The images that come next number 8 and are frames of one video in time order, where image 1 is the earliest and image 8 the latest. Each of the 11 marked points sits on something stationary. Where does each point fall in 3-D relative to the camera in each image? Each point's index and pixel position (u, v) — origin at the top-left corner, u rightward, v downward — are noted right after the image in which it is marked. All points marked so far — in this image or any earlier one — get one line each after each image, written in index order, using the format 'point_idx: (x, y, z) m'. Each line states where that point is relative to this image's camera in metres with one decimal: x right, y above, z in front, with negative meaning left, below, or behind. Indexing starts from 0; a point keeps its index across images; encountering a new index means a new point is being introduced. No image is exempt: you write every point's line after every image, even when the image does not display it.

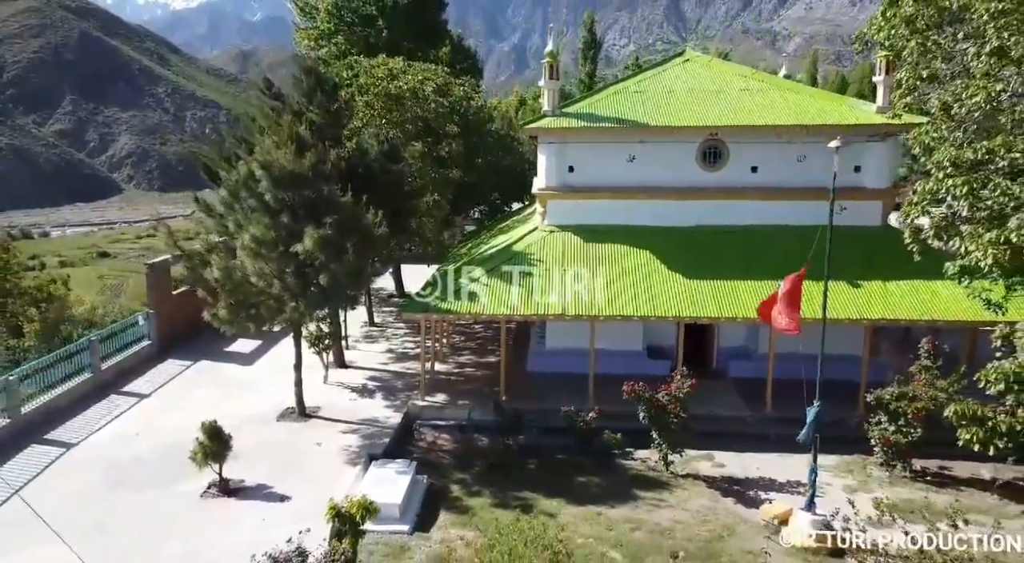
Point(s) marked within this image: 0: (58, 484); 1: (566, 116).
0: (-6.9, -3.0, +12.0) m
1: (+1.2, +3.5, +17.2) m
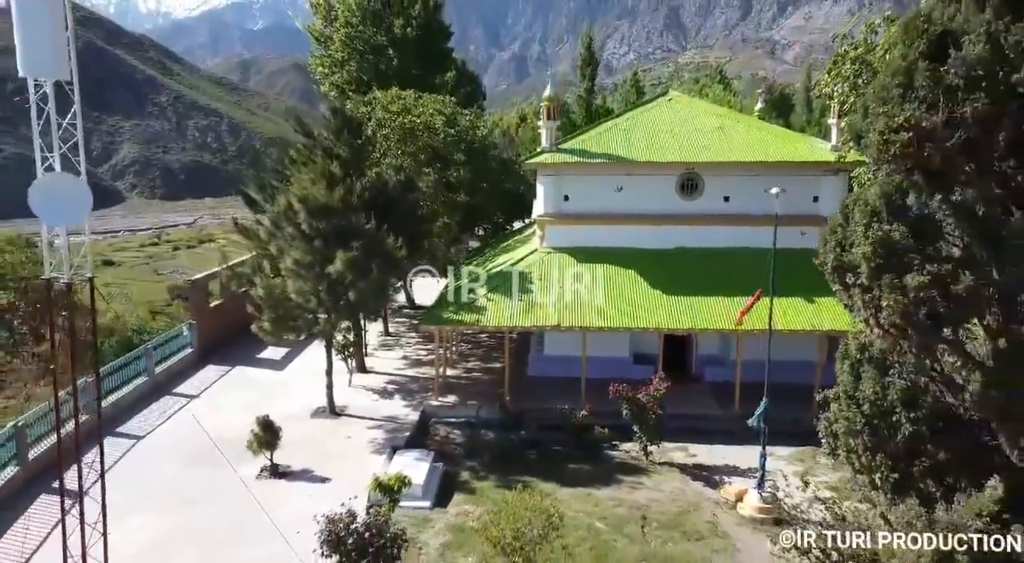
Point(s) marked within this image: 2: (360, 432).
0: (-6.8, -3.3, +14.4) m
1: (+1.2, +3.2, +19.7) m
2: (-3.2, -3.1, +16.6) m
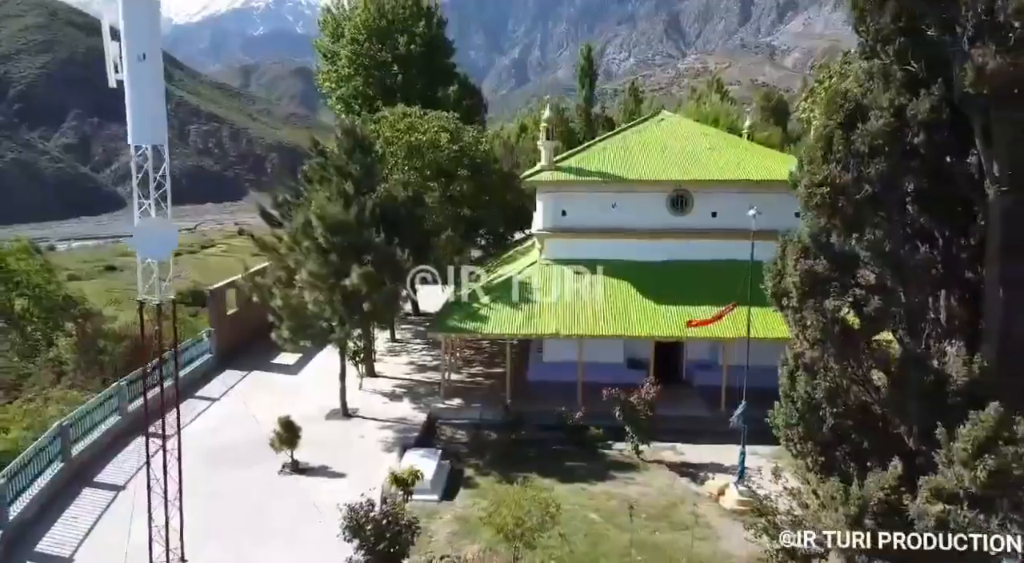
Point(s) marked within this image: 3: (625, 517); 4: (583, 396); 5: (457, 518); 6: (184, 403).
0: (-6.8, -3.5, +15.7) m
1: (+1.2, +2.9, +21.0) m
2: (-3.2, -3.4, +17.8) m
3: (+2.0, -4.2, +14.1) m
4: (+1.8, -2.9, +19.6) m
5: (-1.0, -4.2, +14.0) m
6: (-8.0, -3.0, +19.2) m
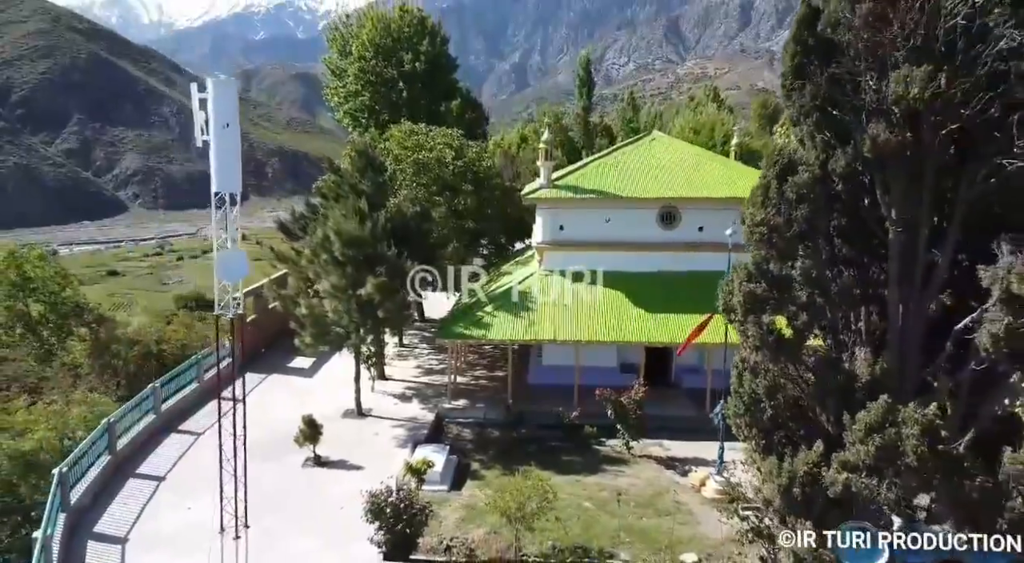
0: (-6.7, -3.8, +17.3) m
1: (+1.3, +2.6, +22.6) m
2: (-3.1, -3.6, +19.4) m
3: (+2.0, -4.4, +15.7) m
4: (+1.8, -3.1, +21.2) m
5: (-0.9, -4.4, +15.6) m
6: (-8.0, -3.2, +20.8) m
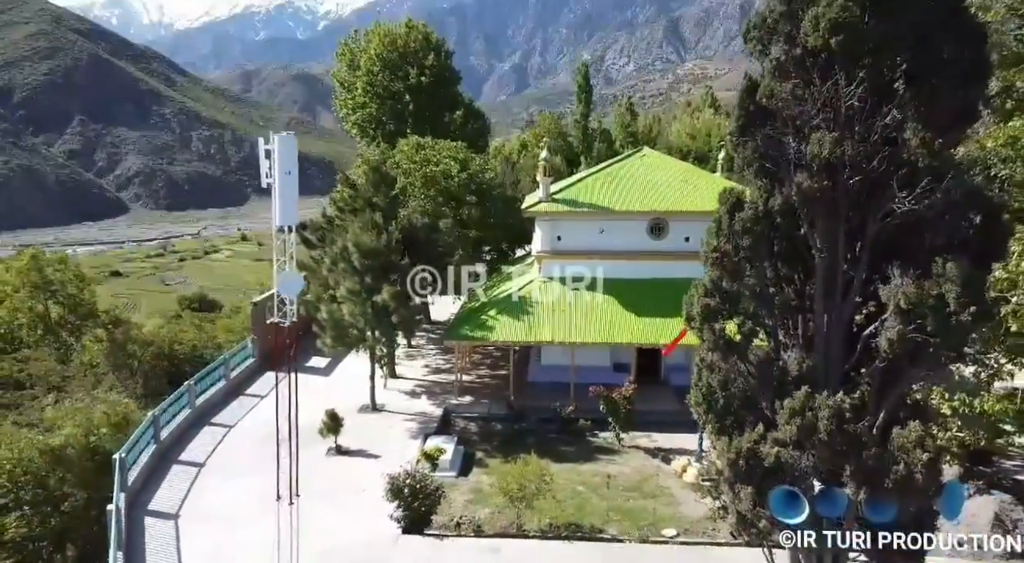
0: (-6.7, -4.0, +19.2) m
1: (+1.3, +2.4, +24.5) m
2: (-3.1, -3.8, +21.4) m
3: (+2.1, -4.6, +17.6) m
4: (+1.8, -3.3, +23.1) m
5: (-0.9, -4.6, +17.6) m
6: (-7.9, -3.4, +22.8) m
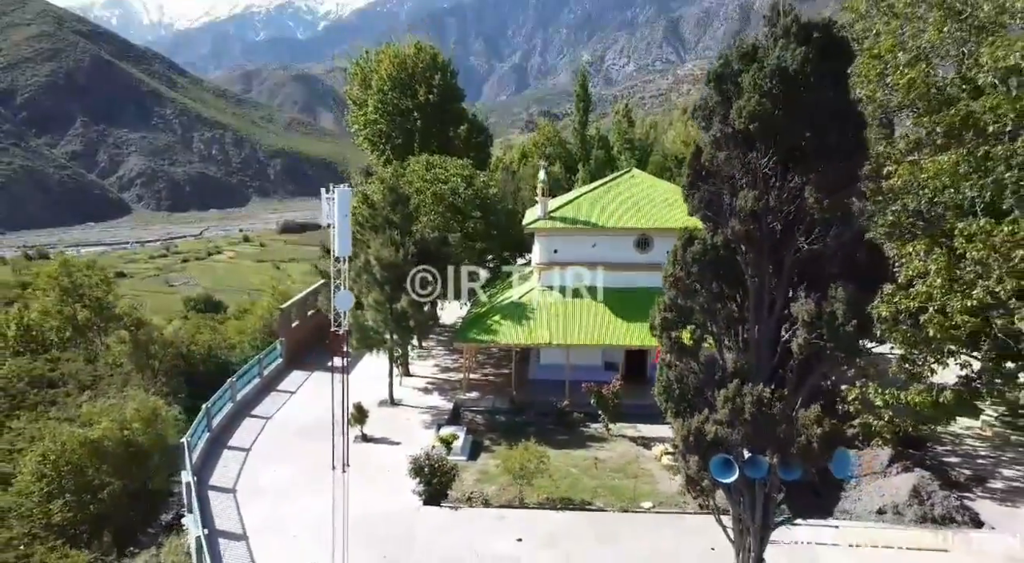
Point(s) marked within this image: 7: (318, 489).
0: (-6.6, -4.3, +22.2) m
1: (+1.4, +2.2, +27.5) m
2: (-3.0, -4.1, +24.3) m
3: (+2.1, -4.9, +20.6) m
4: (+1.9, -3.6, +26.1) m
5: (-0.8, -4.9, +20.5) m
6: (-7.8, -3.7, +25.7) m
7: (-4.6, -4.9, +18.7) m
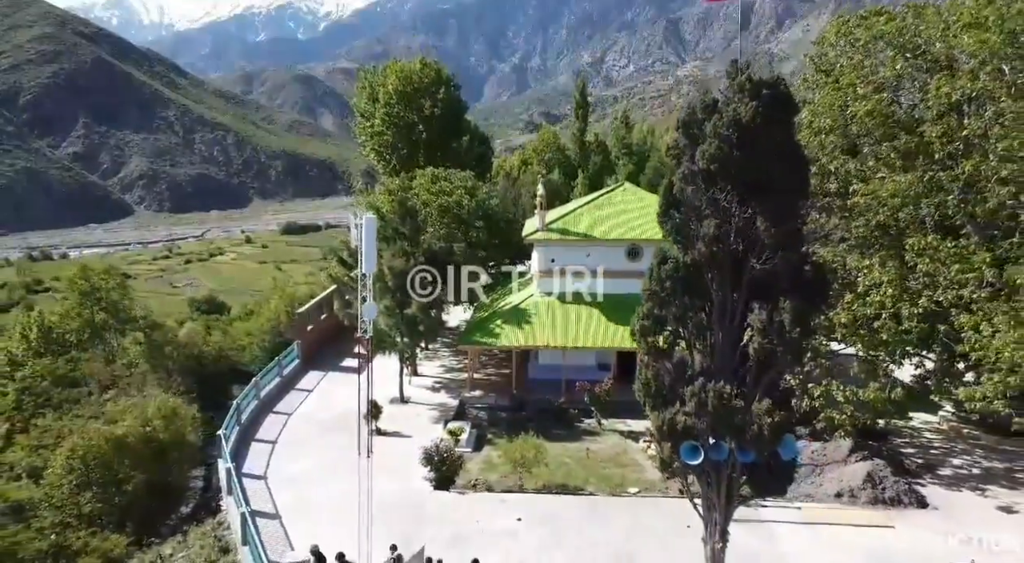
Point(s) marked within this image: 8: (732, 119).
0: (-6.6, -4.5, +24.4) m
1: (+1.4, +1.9, +29.7) m
2: (-3.0, -4.4, +26.6) m
3: (+2.2, -5.1, +22.8) m
4: (+1.9, -3.8, +28.3) m
5: (-0.8, -5.1, +22.8) m
6: (-7.8, -3.9, +27.9) m
7: (-4.6, -5.1, +21.0) m
8: (+3.7, +2.7, +13.2) m
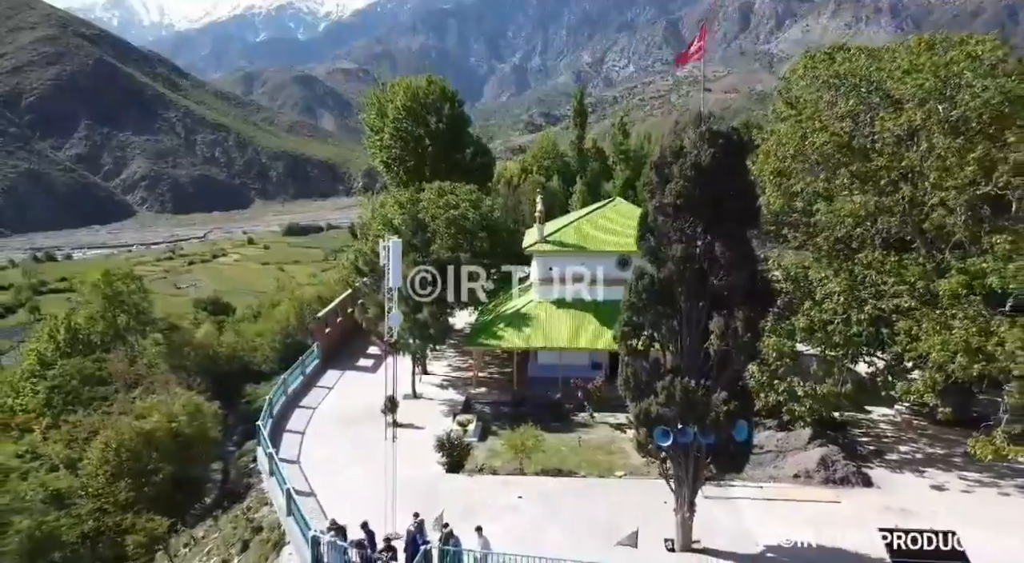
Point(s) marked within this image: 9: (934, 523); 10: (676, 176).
0: (-6.6, -4.8, +27.4) m
1: (+1.5, +1.6, +32.7) m
2: (-2.9, -4.7, +29.5) m
3: (+2.2, -5.4, +25.8) m
4: (+2.0, -4.1, +31.3) m
5: (-0.8, -5.4, +25.7) m
6: (-7.8, -4.2, +30.9) m
7: (-4.5, -5.4, +23.9) m
8: (+3.7, +2.4, +16.2) m
9: (+10.4, -5.9, +19.5) m
10: (+3.4, +2.2, +16.5) m
